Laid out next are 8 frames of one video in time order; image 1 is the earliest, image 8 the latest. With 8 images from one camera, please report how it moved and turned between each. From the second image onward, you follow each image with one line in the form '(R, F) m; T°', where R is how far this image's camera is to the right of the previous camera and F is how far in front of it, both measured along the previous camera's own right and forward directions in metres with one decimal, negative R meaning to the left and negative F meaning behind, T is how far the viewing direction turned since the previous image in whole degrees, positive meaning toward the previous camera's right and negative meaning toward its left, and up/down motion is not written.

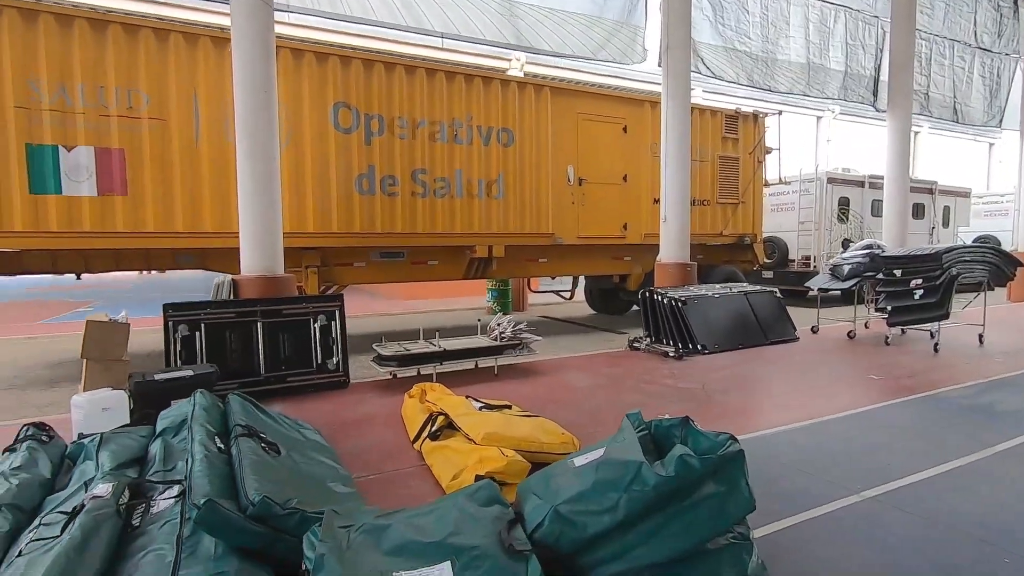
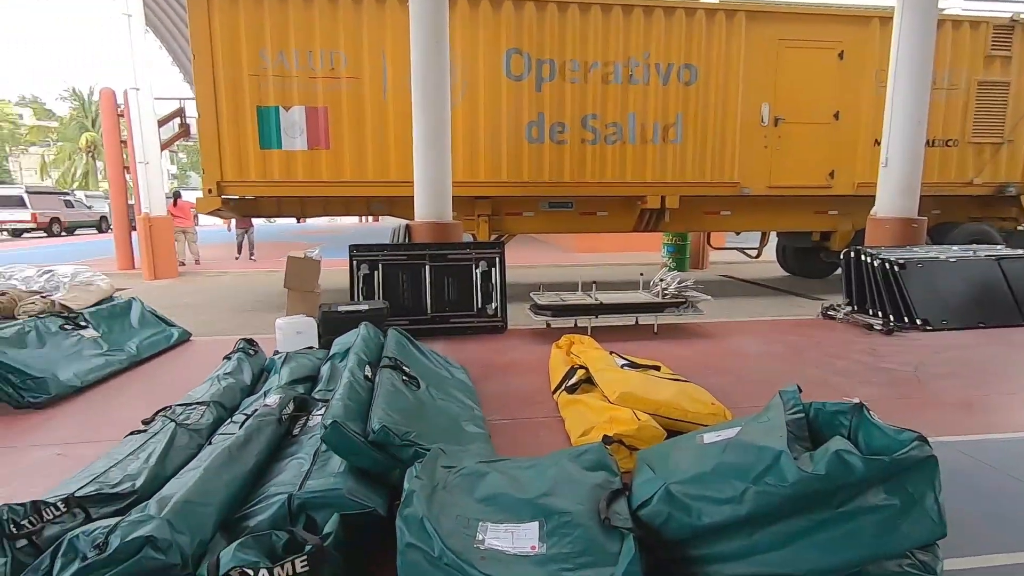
(+0.2, +0.2) m; -19°
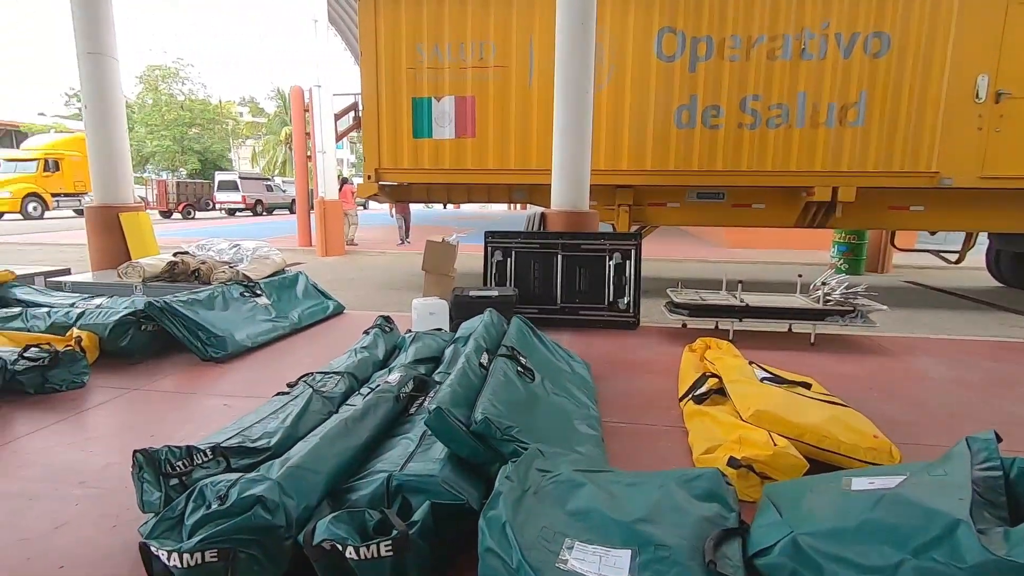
(+0.1, +0.1) m; -15°
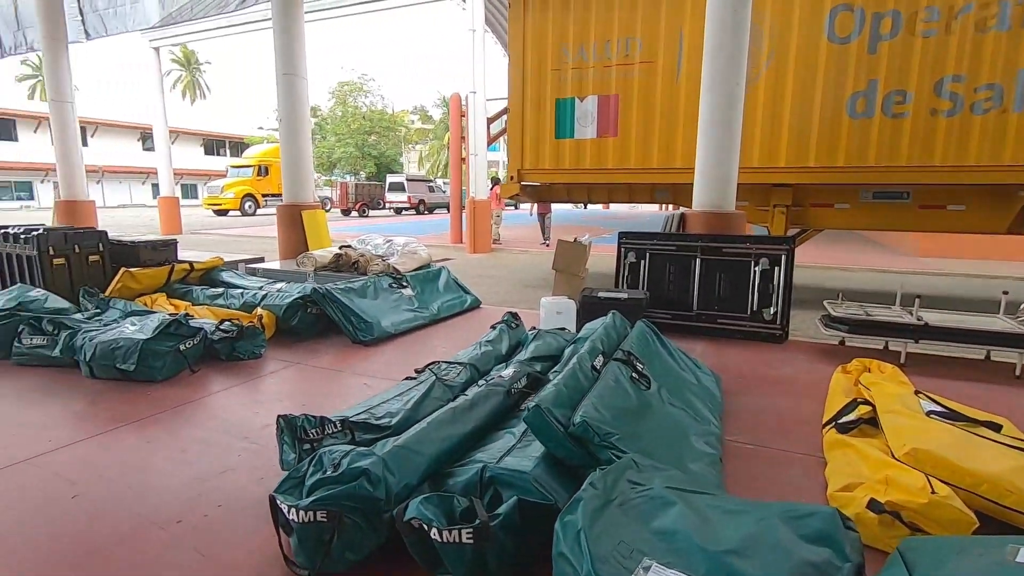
(+0.2, 0.0) m; -16°
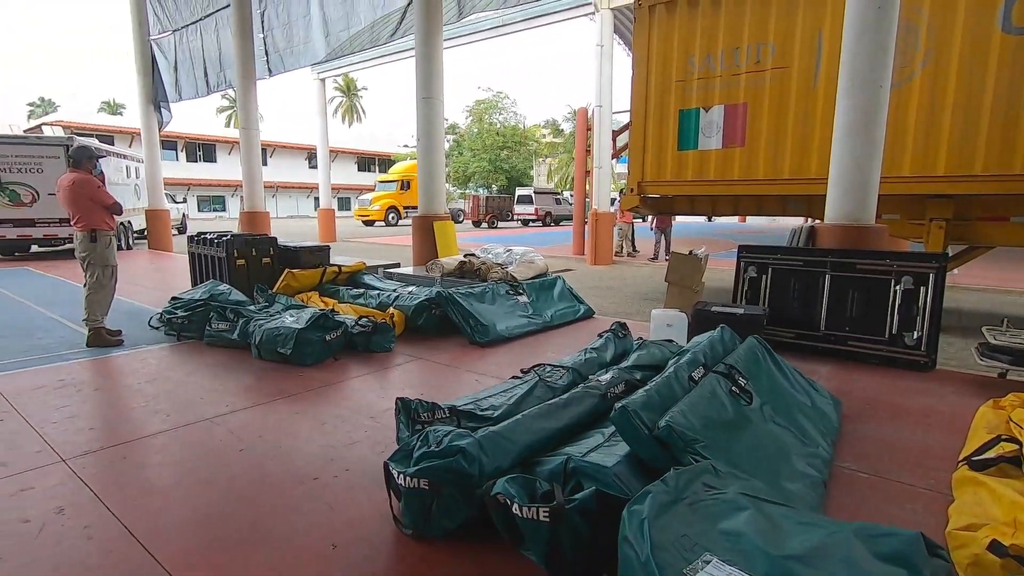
(+0.1, -0.2) m; -13°
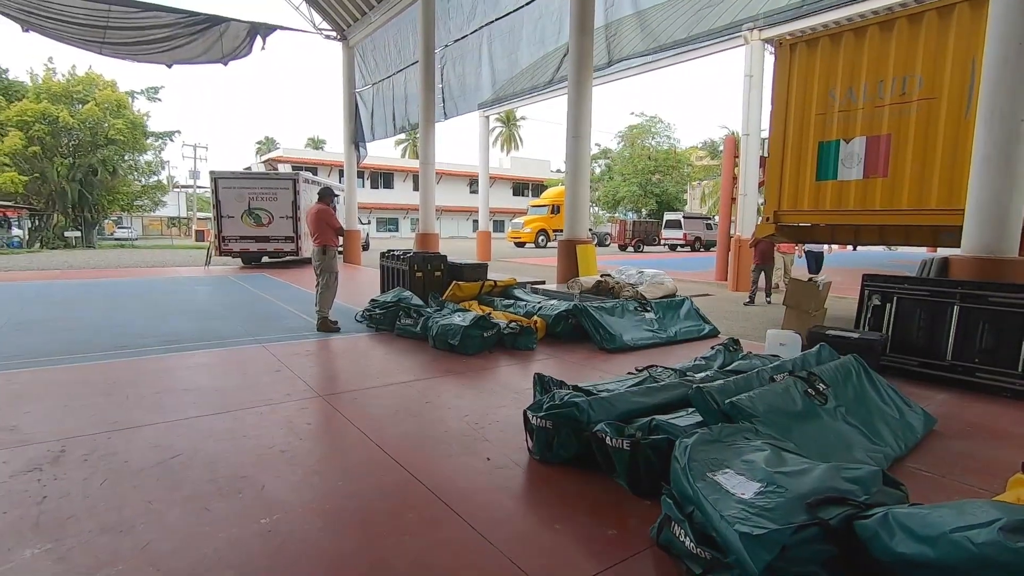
(+0.2, -0.9) m; -15°
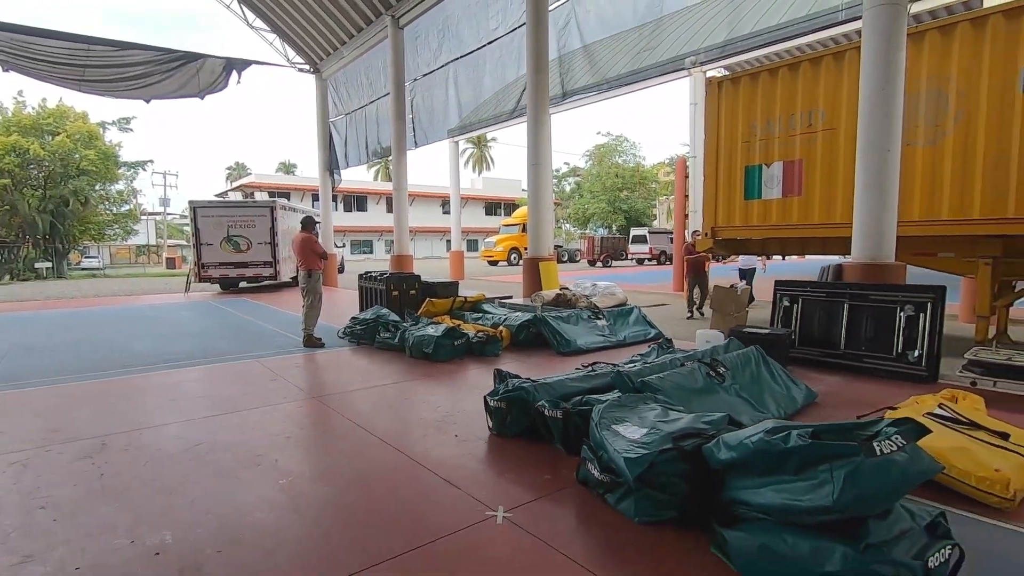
(+0.1, -0.8) m; +3°
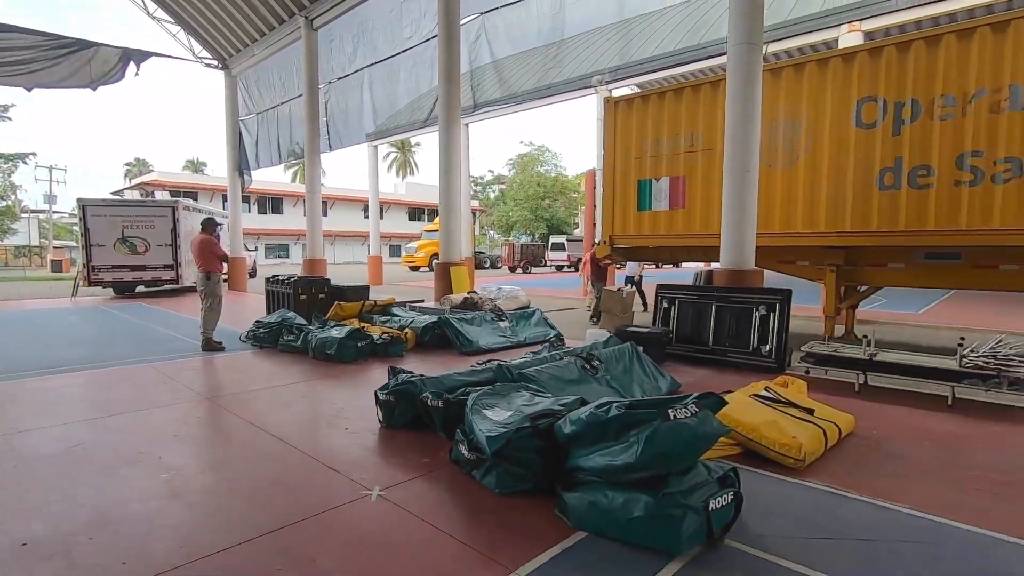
(+0.3, -0.3) m; +8°
